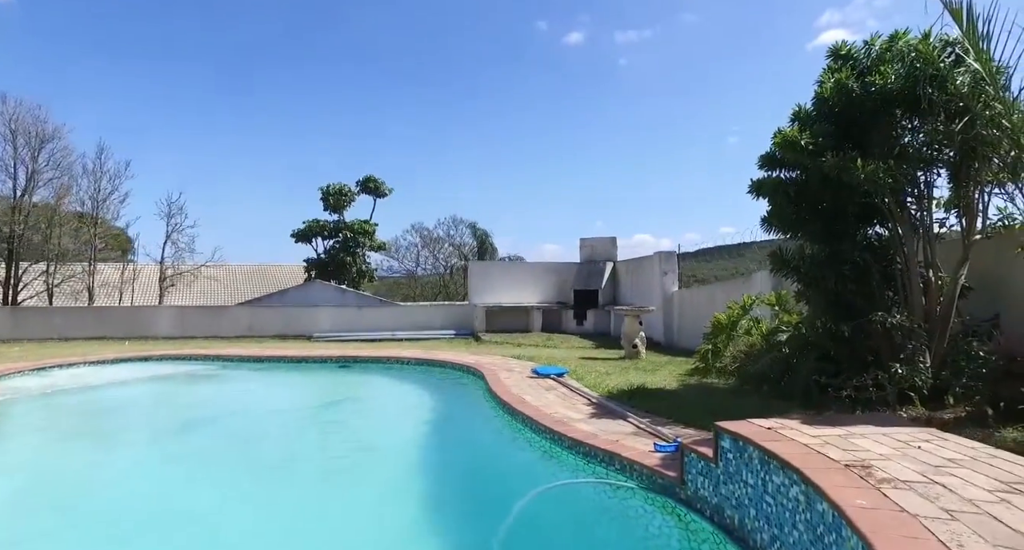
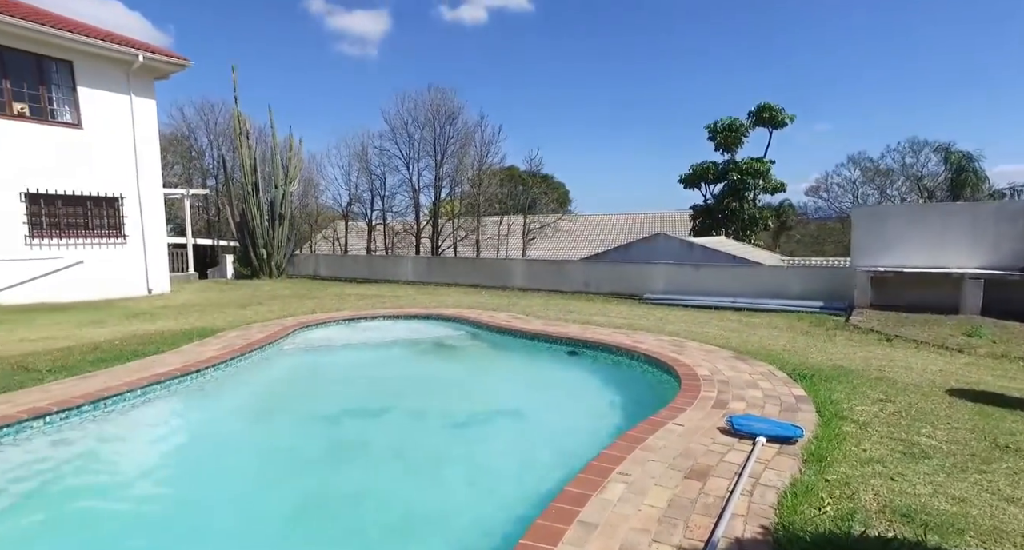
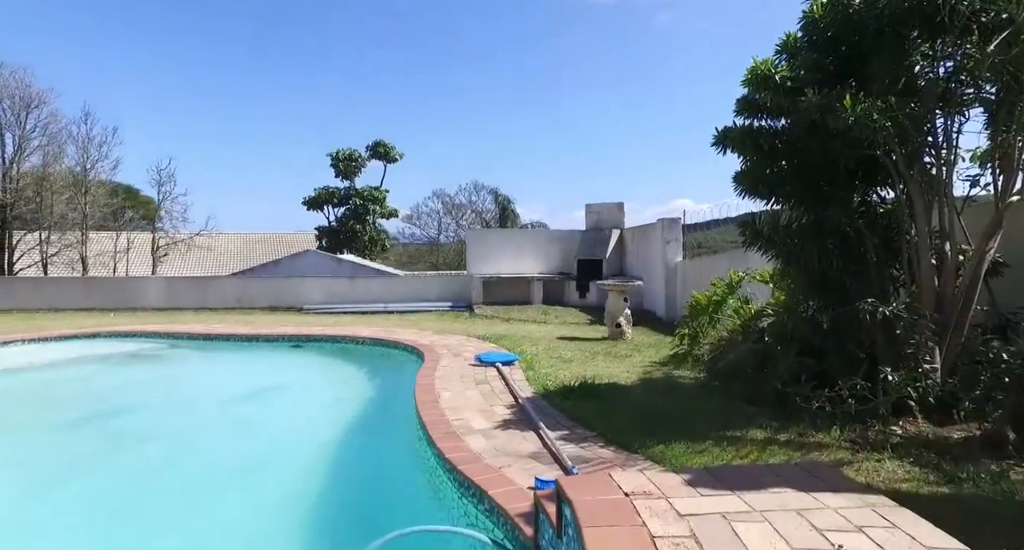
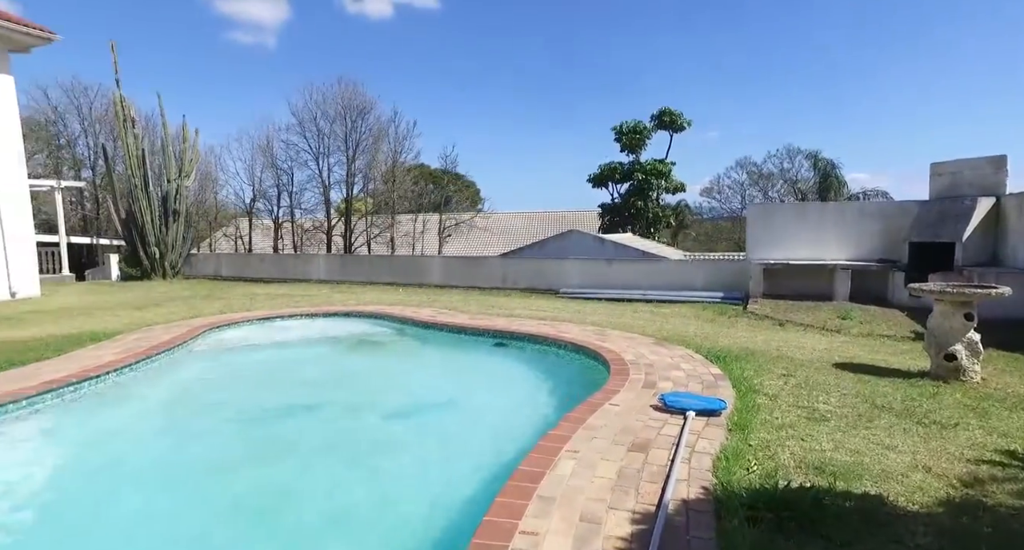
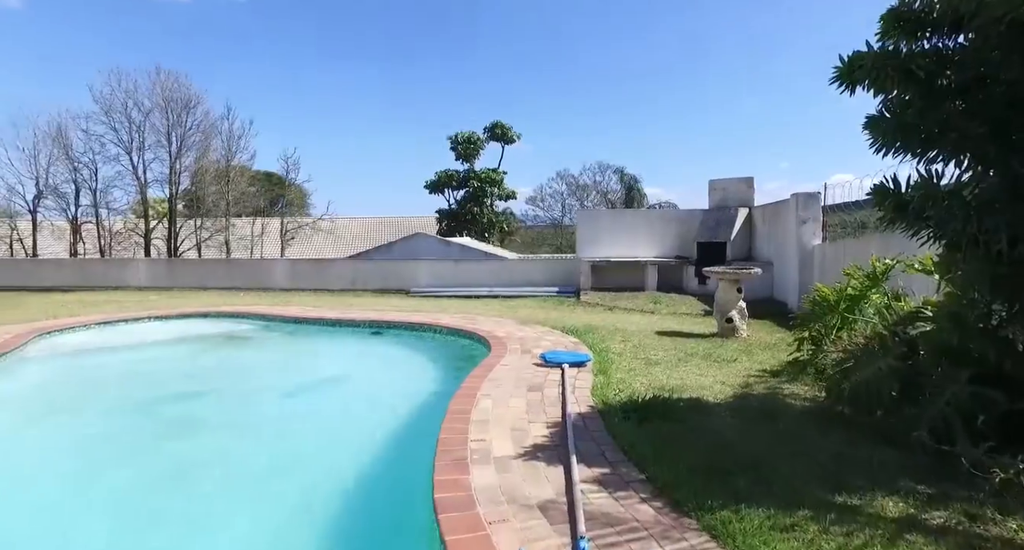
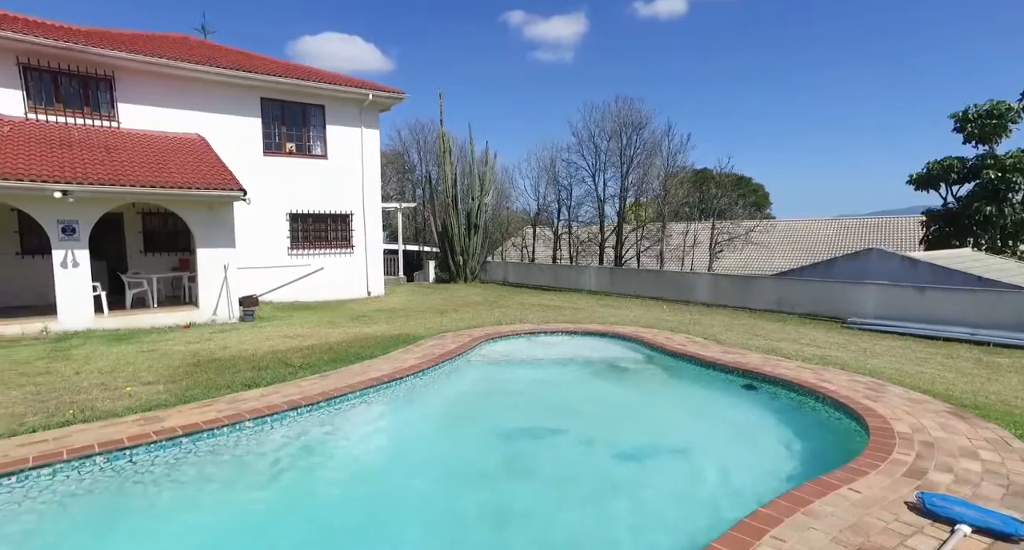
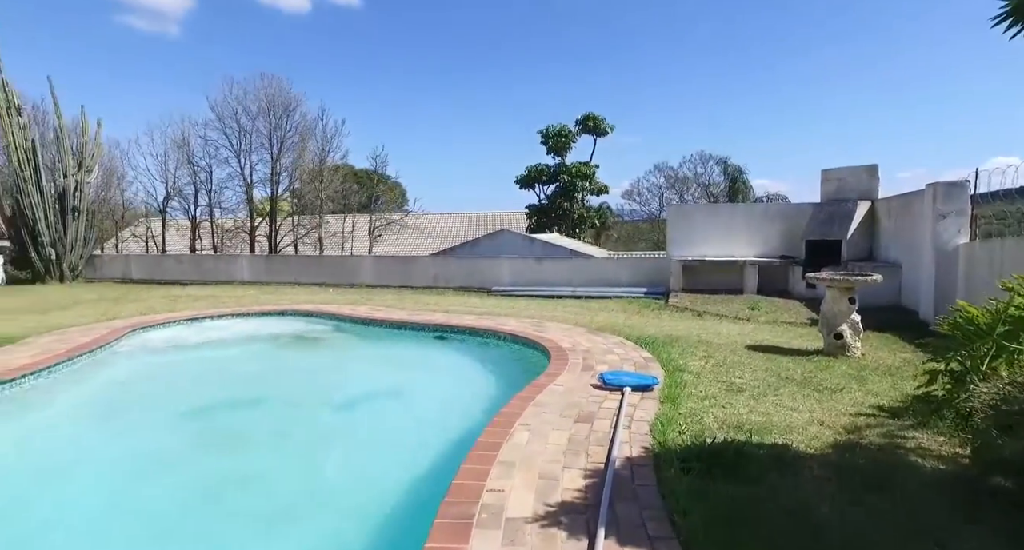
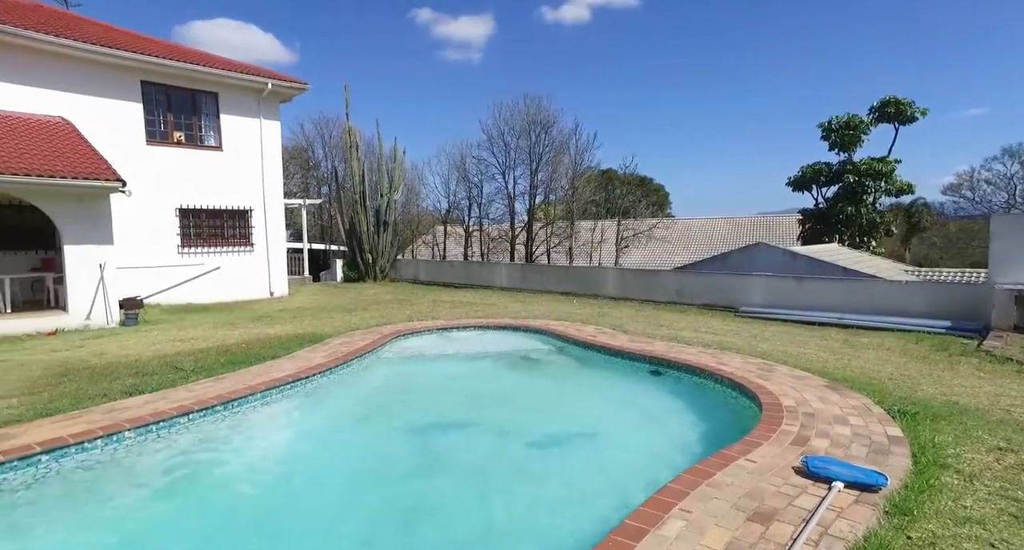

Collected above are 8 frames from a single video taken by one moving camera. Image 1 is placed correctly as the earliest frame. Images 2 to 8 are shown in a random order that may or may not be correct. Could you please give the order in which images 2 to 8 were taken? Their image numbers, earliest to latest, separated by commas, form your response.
3, 5, 7, 4, 2, 8, 6
